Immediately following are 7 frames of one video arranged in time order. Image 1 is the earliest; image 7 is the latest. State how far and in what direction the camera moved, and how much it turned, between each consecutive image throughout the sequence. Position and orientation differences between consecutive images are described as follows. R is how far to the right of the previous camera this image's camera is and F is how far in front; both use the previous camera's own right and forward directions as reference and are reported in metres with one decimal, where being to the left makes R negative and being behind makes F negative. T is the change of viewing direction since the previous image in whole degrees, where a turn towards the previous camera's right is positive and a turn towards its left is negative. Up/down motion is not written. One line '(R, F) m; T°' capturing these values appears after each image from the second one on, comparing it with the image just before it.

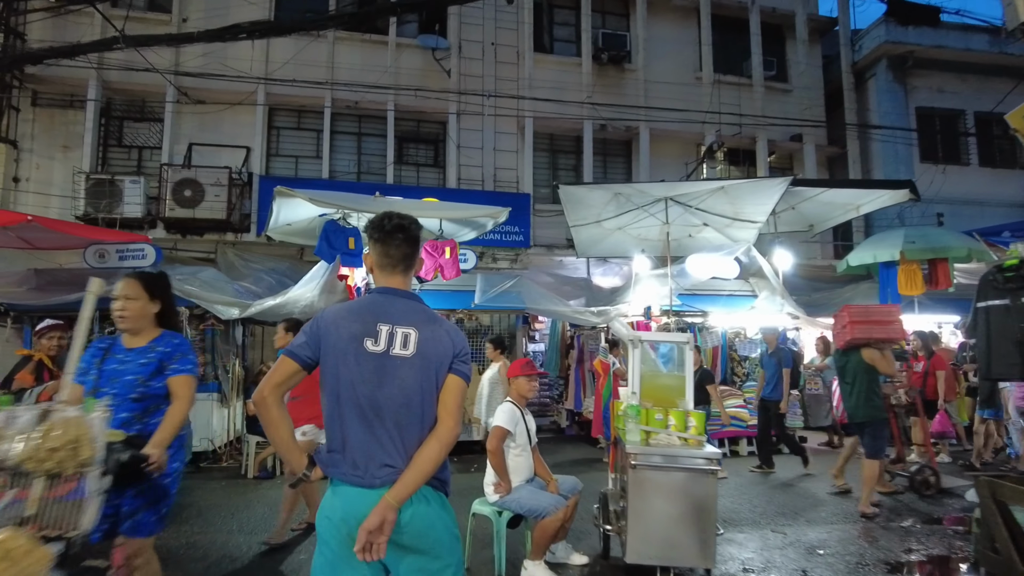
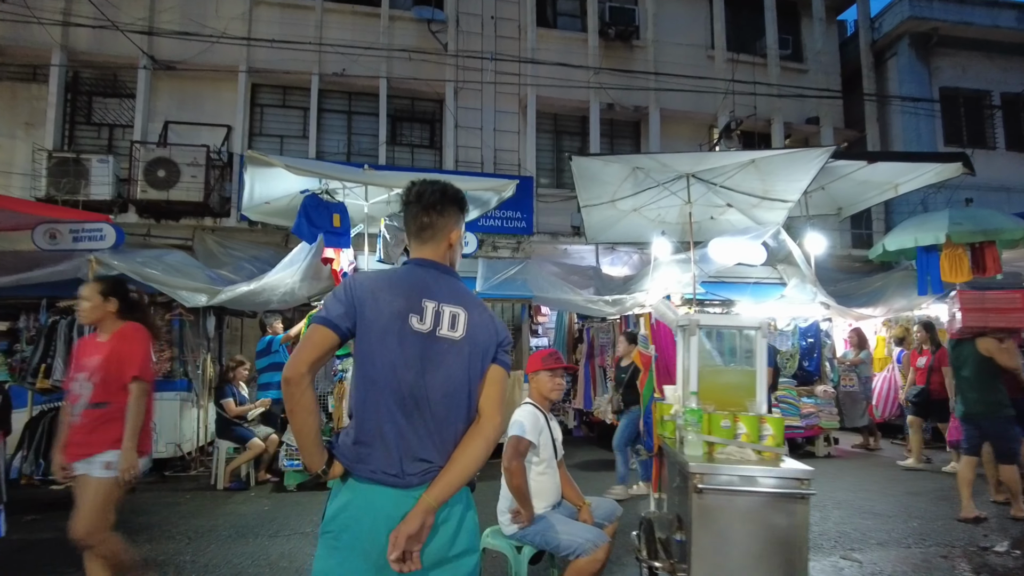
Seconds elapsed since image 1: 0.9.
(-0.1, +0.8) m; +1°
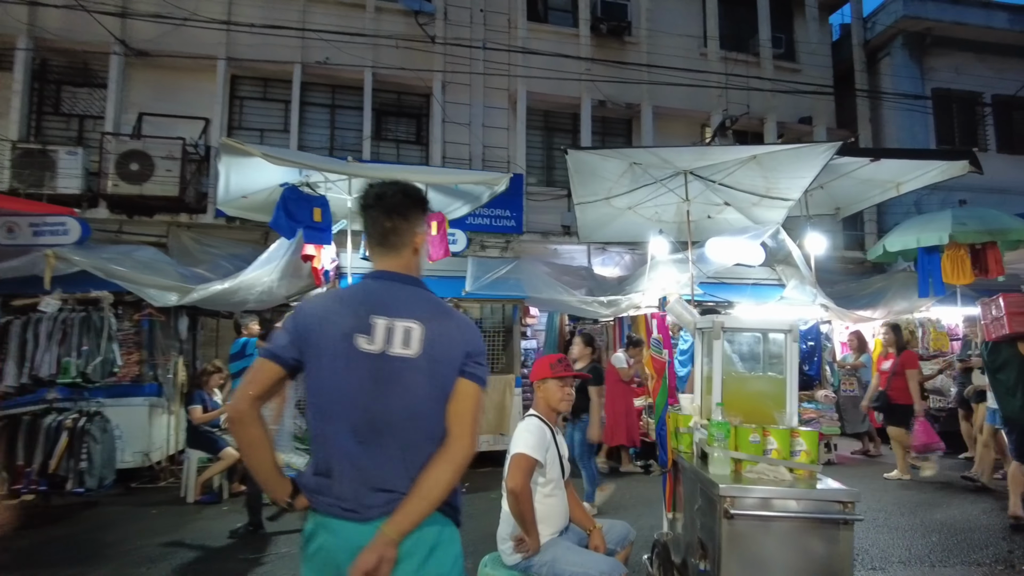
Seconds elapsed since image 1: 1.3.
(-0.1, +0.3) m; +1°
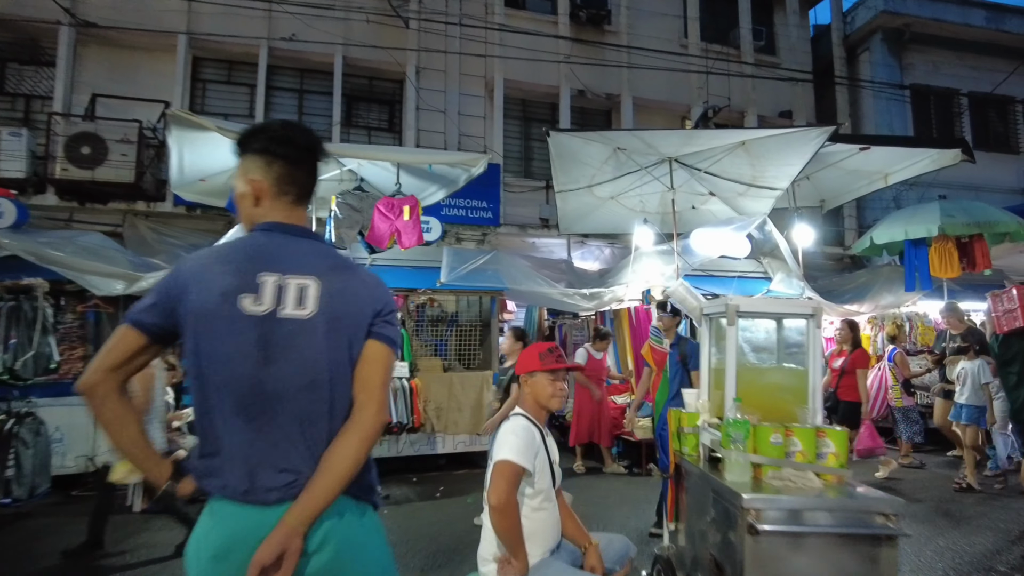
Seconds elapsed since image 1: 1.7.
(0.0, +0.4) m; +2°
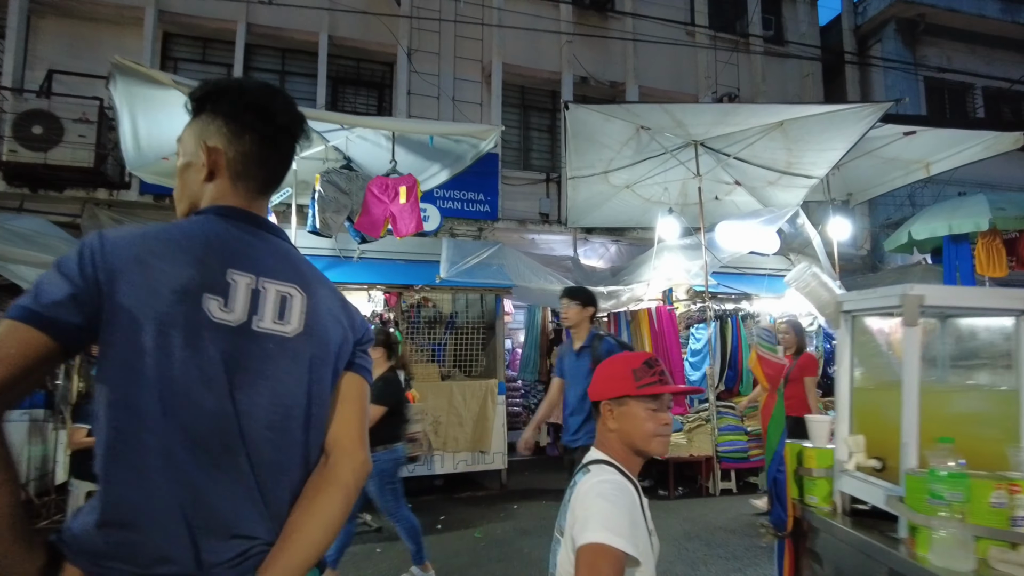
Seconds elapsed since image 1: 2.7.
(-0.2, +0.8) m; +2°
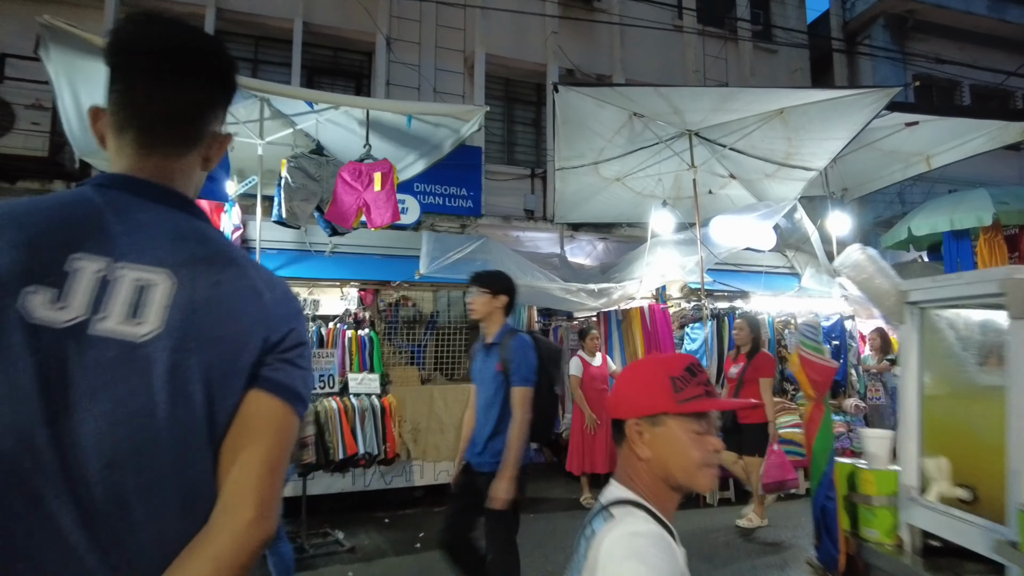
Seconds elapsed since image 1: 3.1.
(0.0, +0.4) m; +2°
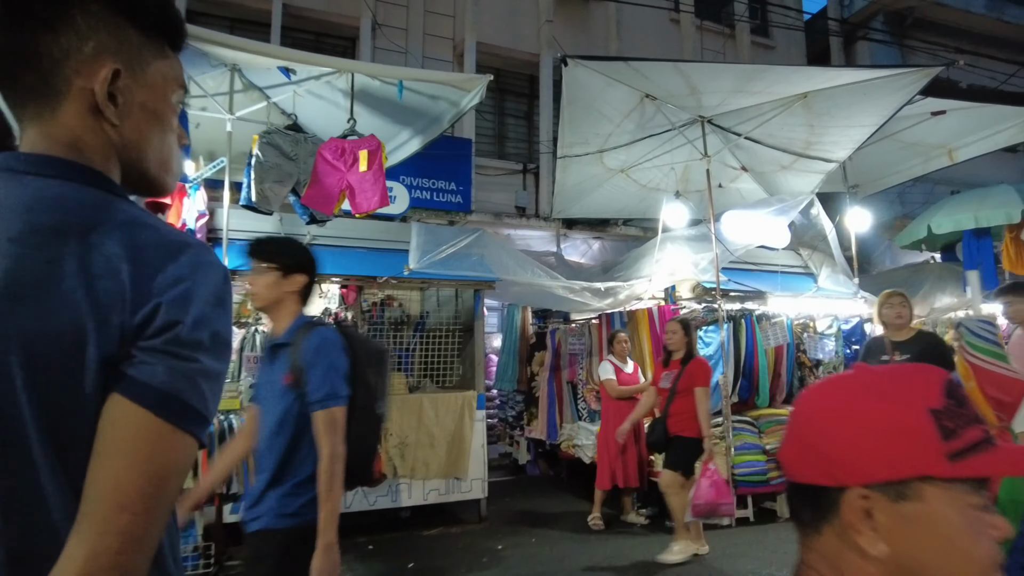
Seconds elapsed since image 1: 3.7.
(-0.1, +0.5) m; +2°
